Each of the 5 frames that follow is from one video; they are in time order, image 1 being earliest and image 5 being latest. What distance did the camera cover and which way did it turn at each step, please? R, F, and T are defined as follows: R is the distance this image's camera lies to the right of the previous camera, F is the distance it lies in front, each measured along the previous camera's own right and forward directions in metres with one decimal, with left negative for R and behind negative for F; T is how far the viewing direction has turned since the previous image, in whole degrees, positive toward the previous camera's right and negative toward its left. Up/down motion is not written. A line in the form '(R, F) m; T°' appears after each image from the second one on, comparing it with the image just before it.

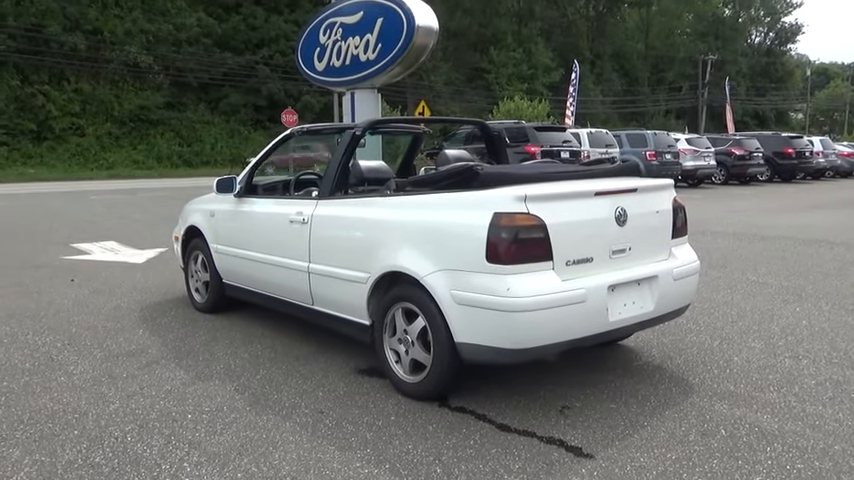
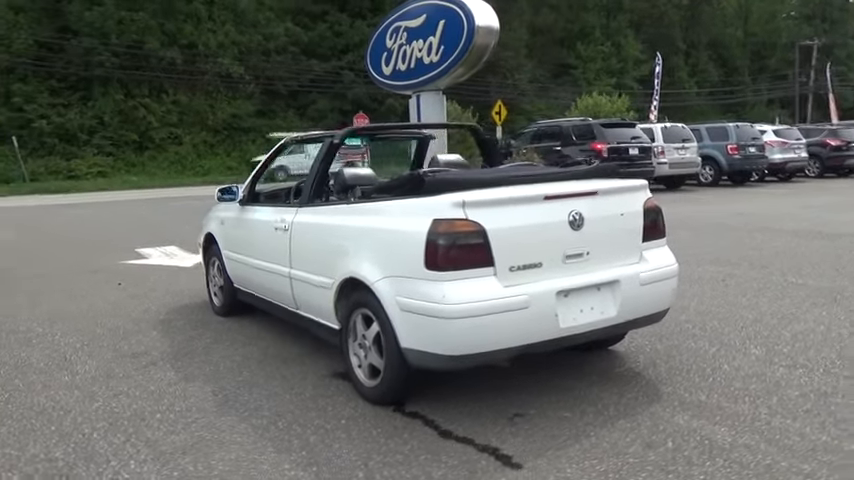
(+0.8, 0.0) m; -8°
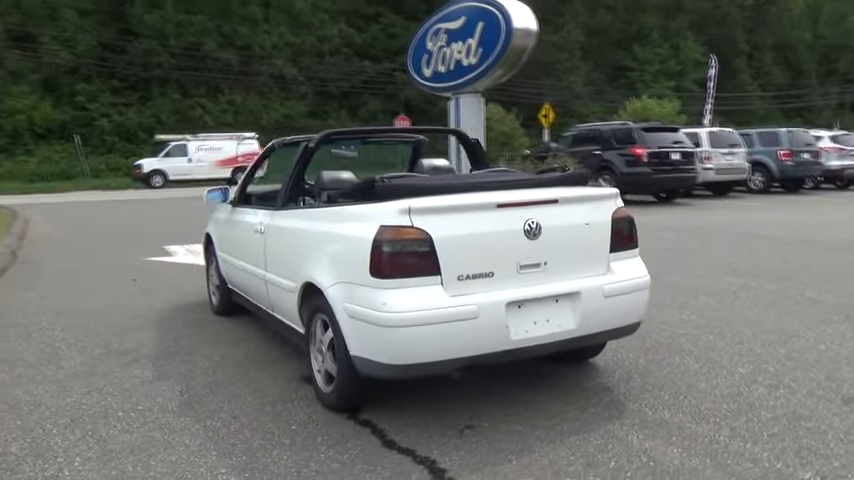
(+0.6, +0.1) m; -4°
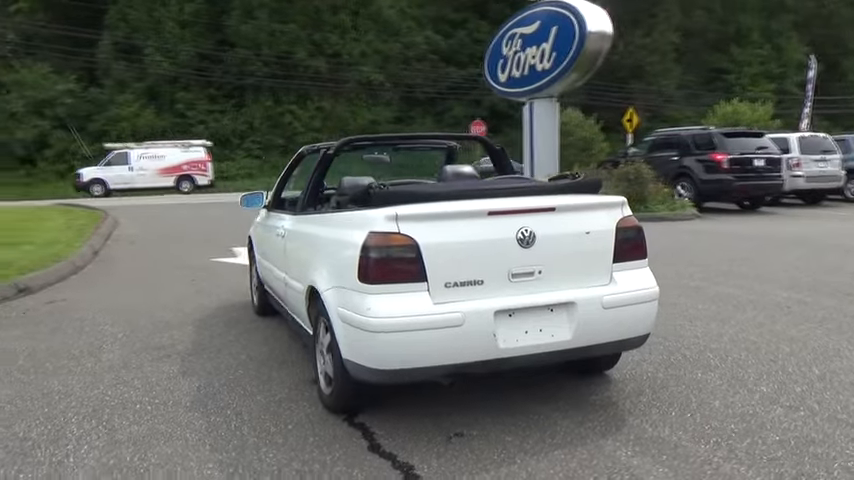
(+0.5, 0.0) m; -7°
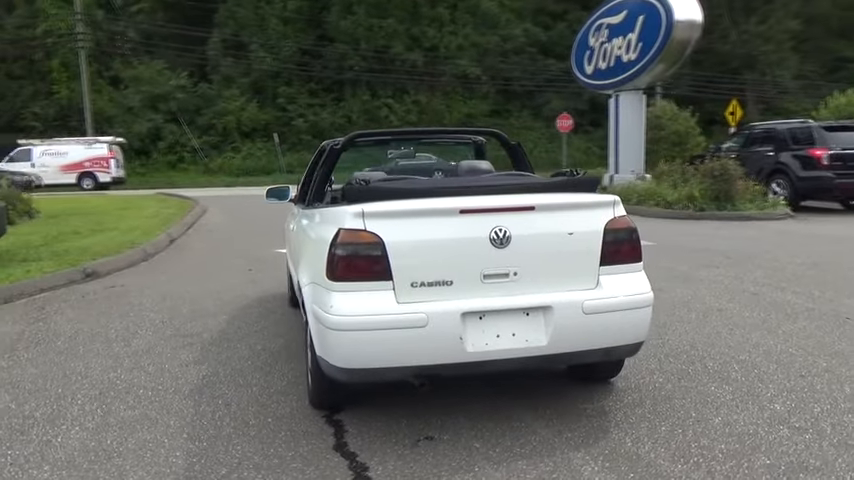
(+0.7, +0.1) m; -8°
